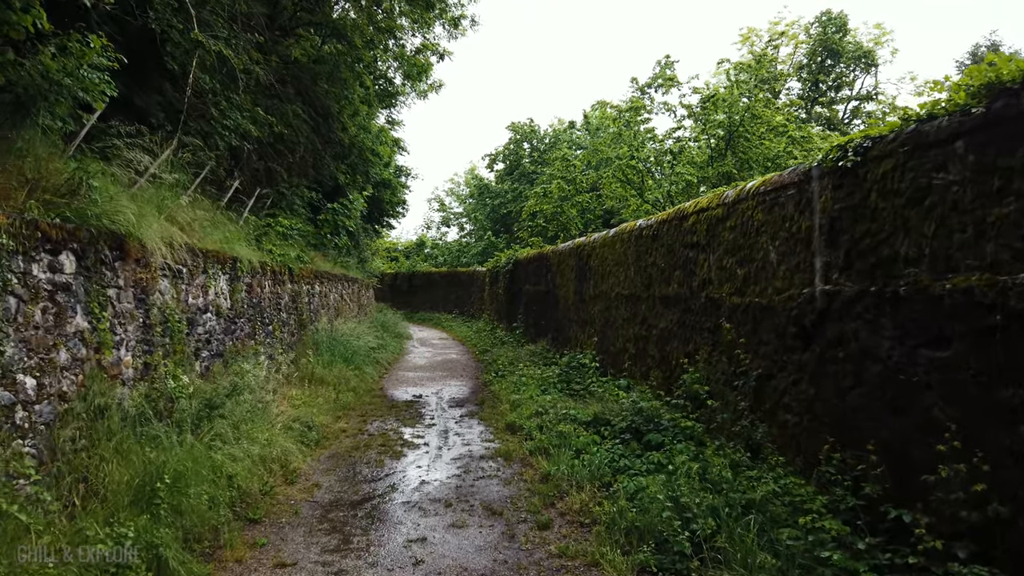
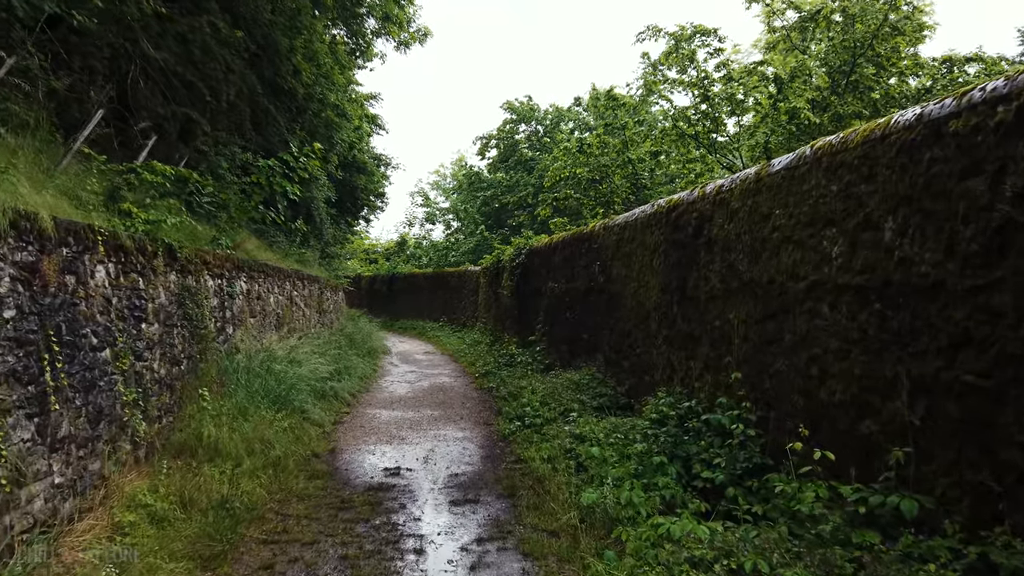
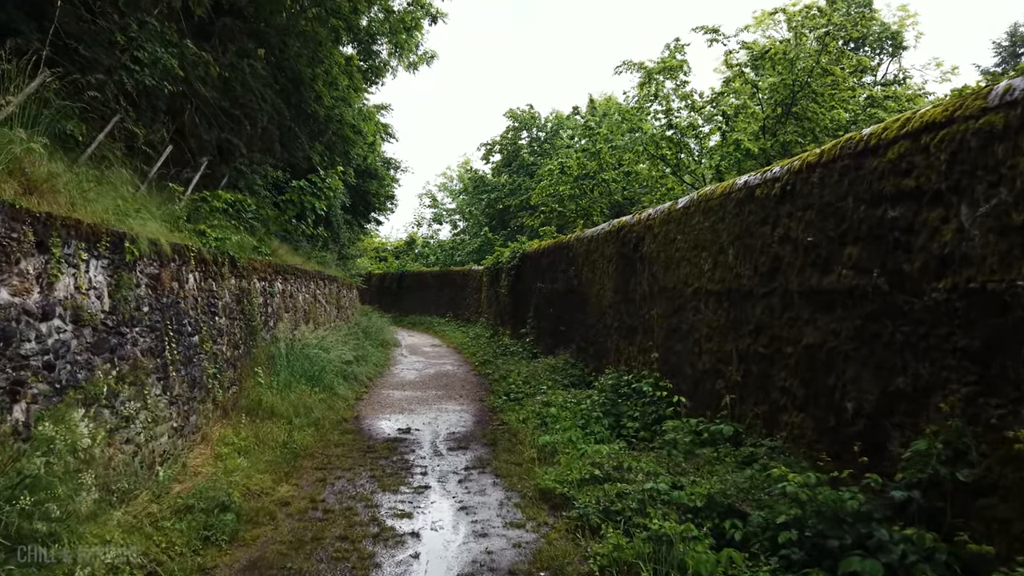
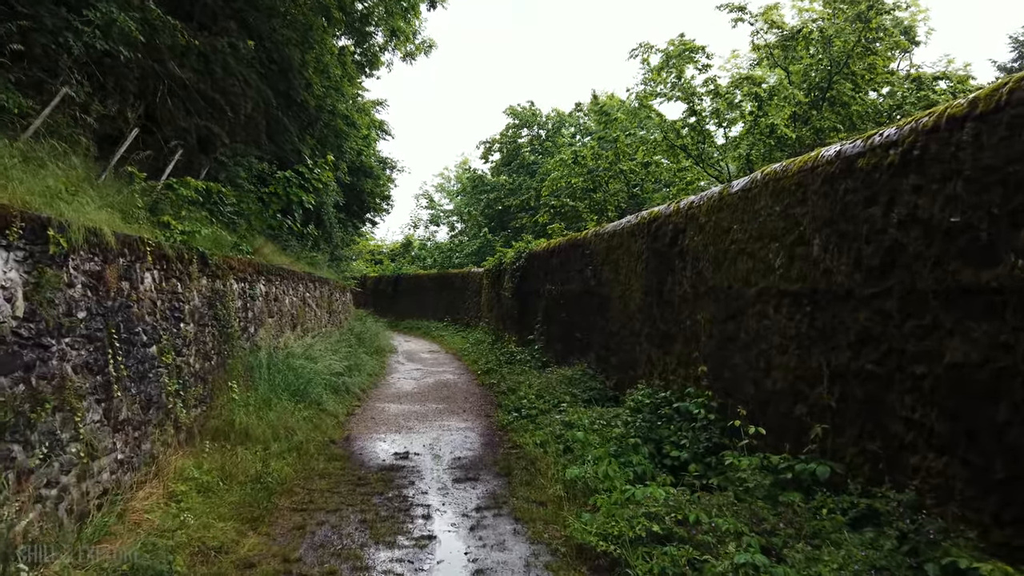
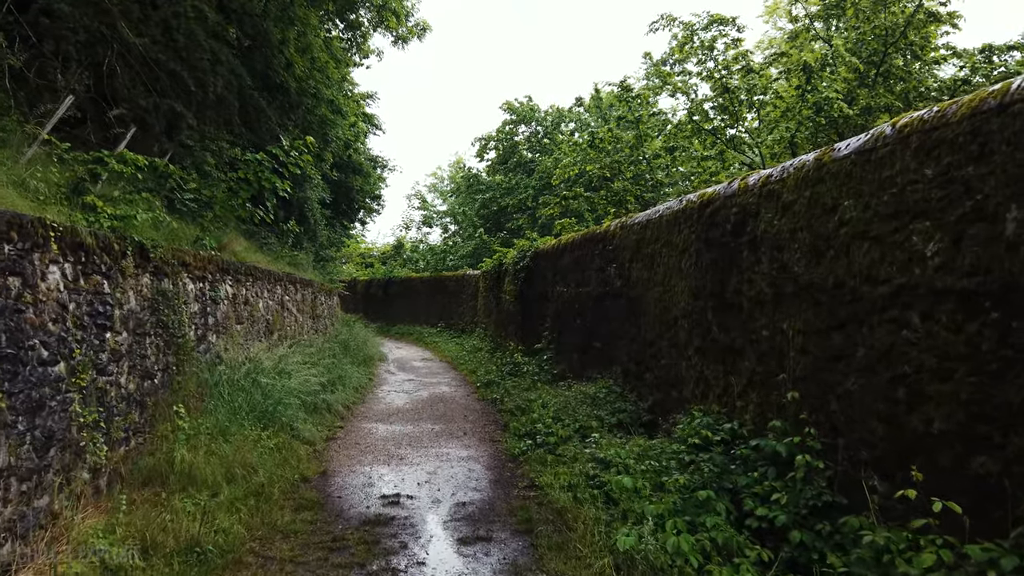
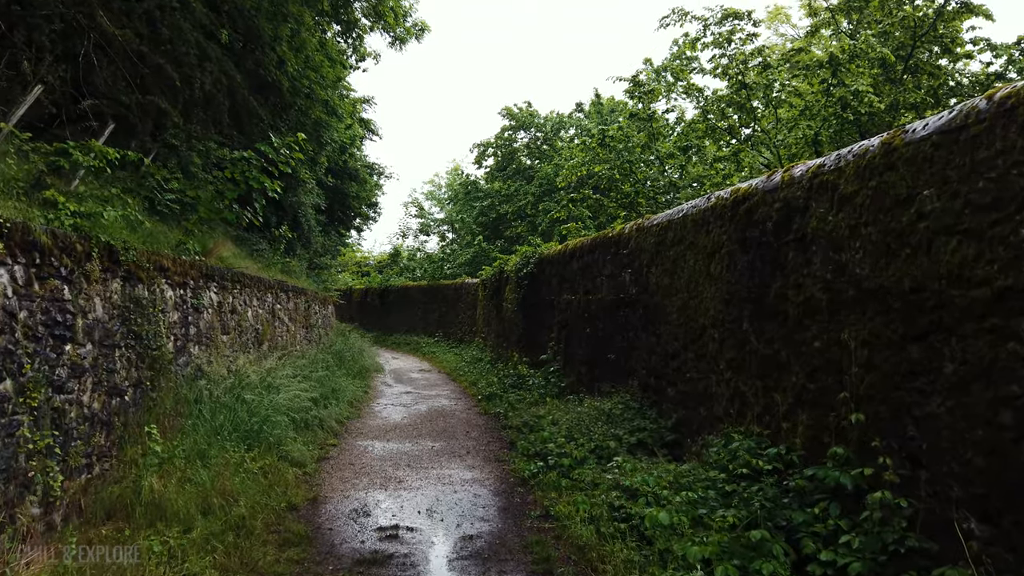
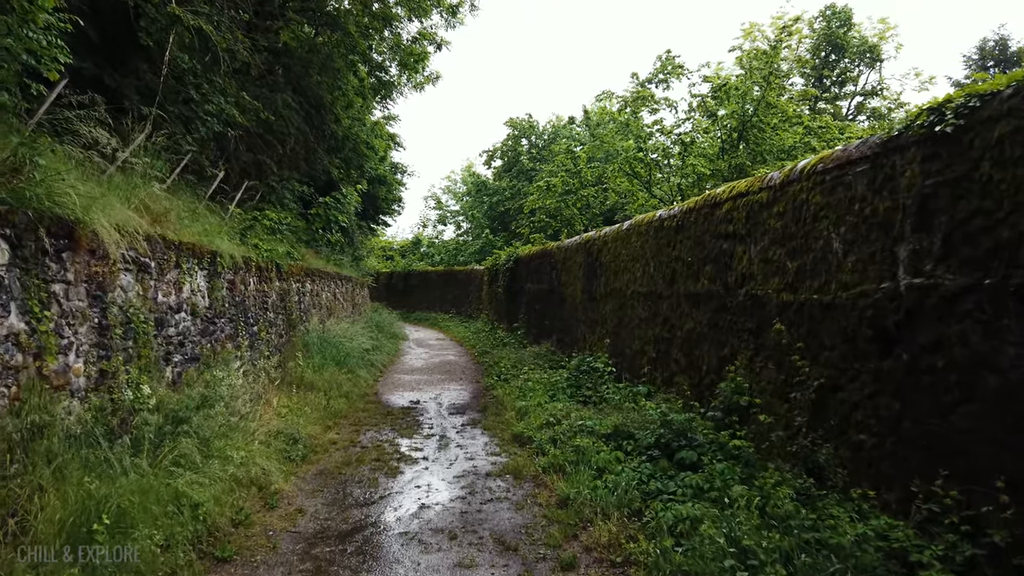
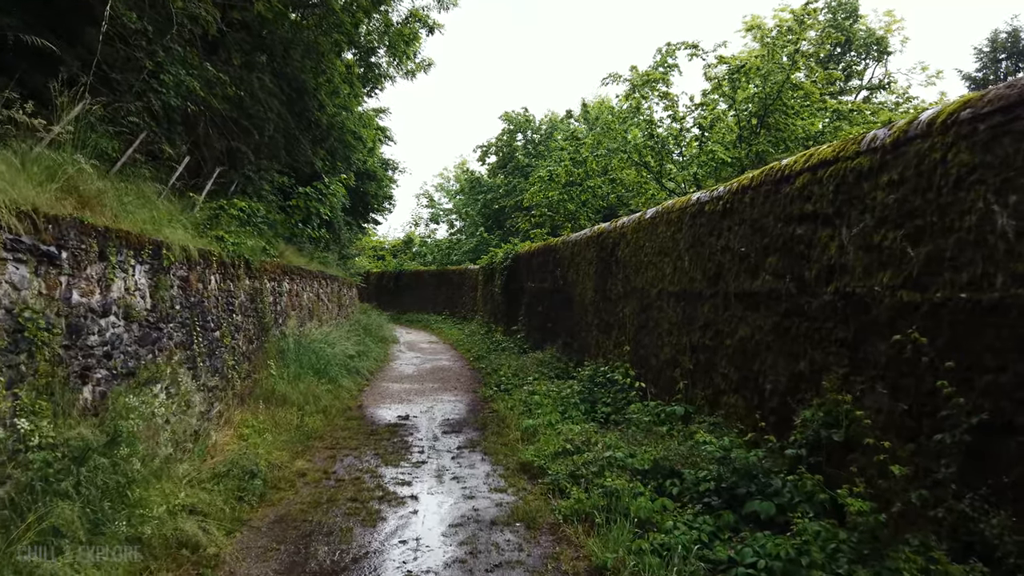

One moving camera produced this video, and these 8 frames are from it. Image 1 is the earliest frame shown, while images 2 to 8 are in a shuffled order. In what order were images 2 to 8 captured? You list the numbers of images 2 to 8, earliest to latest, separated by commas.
7, 8, 3, 4, 2, 5, 6
